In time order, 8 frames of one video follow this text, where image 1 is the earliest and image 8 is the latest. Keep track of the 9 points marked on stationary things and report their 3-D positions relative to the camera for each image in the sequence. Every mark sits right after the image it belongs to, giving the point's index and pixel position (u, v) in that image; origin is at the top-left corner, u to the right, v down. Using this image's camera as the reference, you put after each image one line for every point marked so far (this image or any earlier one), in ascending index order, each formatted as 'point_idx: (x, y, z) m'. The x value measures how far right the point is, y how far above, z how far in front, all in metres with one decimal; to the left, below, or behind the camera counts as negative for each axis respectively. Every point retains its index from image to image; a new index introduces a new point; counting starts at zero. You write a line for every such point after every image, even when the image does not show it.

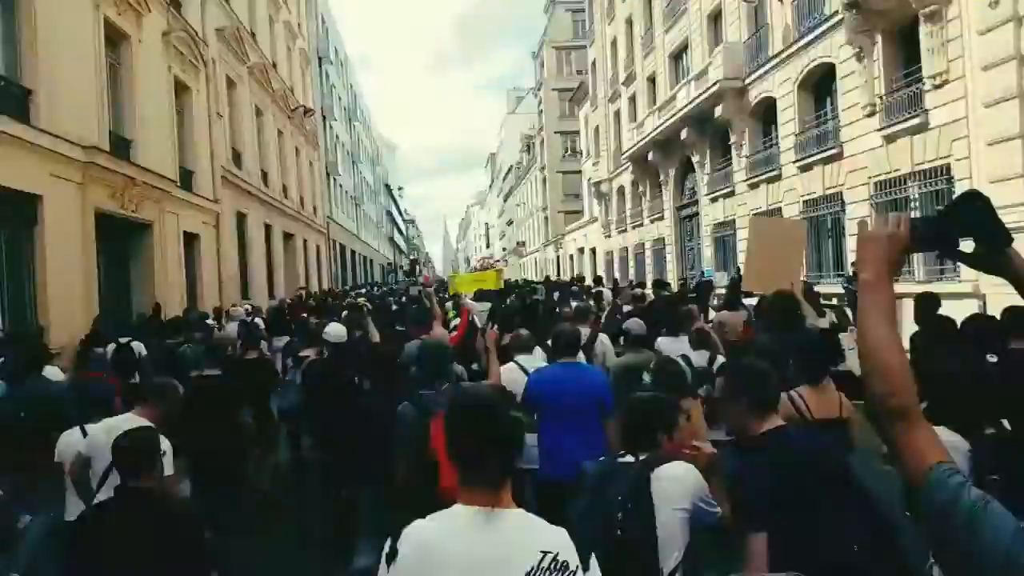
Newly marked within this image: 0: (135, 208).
0: (-6.1, +1.3, +13.6) m
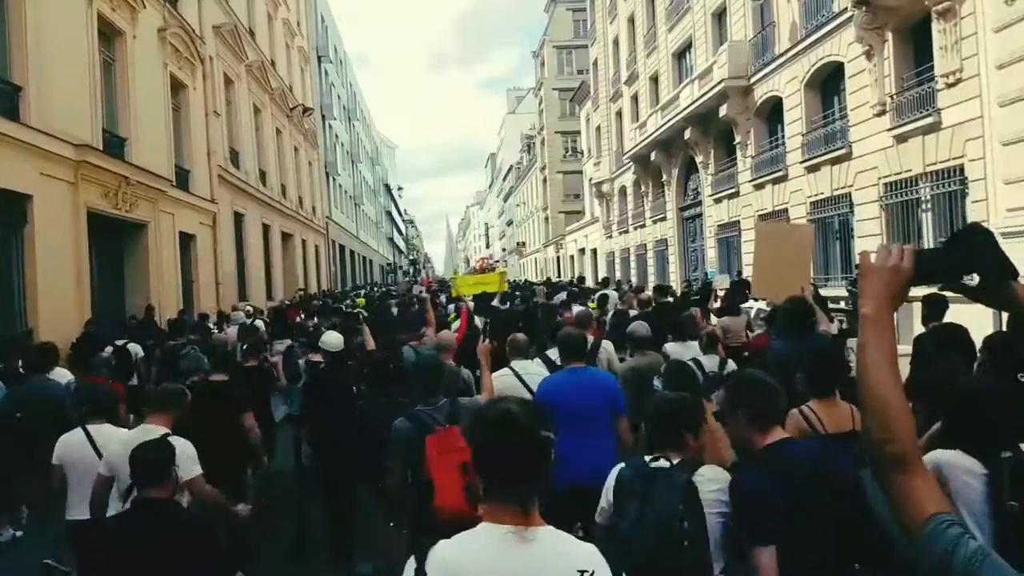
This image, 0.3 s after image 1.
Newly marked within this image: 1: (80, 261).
0: (-6.1, +1.3, +13.3) m
1: (-6.0, +0.4, +11.6) m
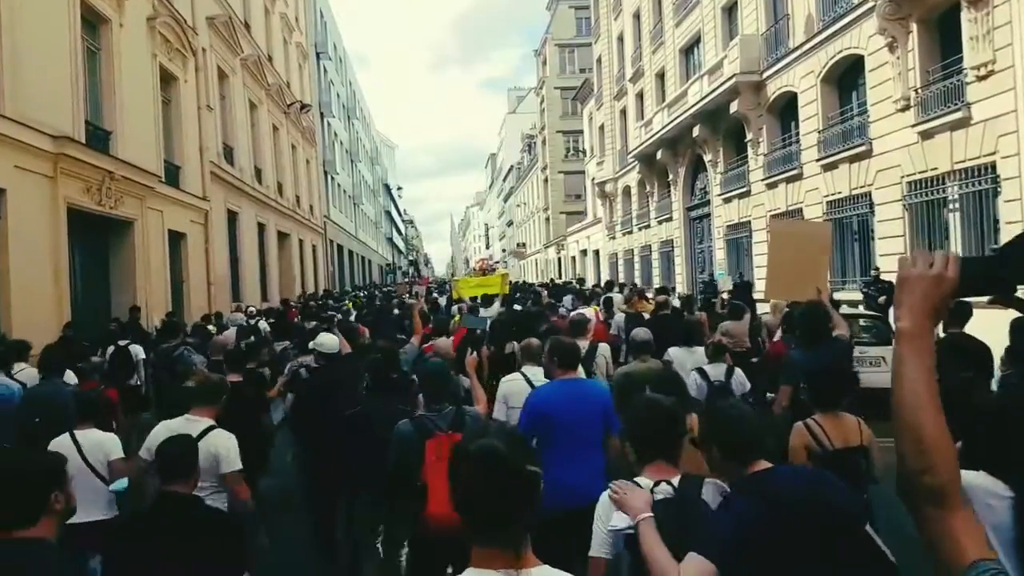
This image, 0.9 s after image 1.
0: (-6.0, +1.3, +12.6) m
1: (-5.9, +0.4, +10.9) m
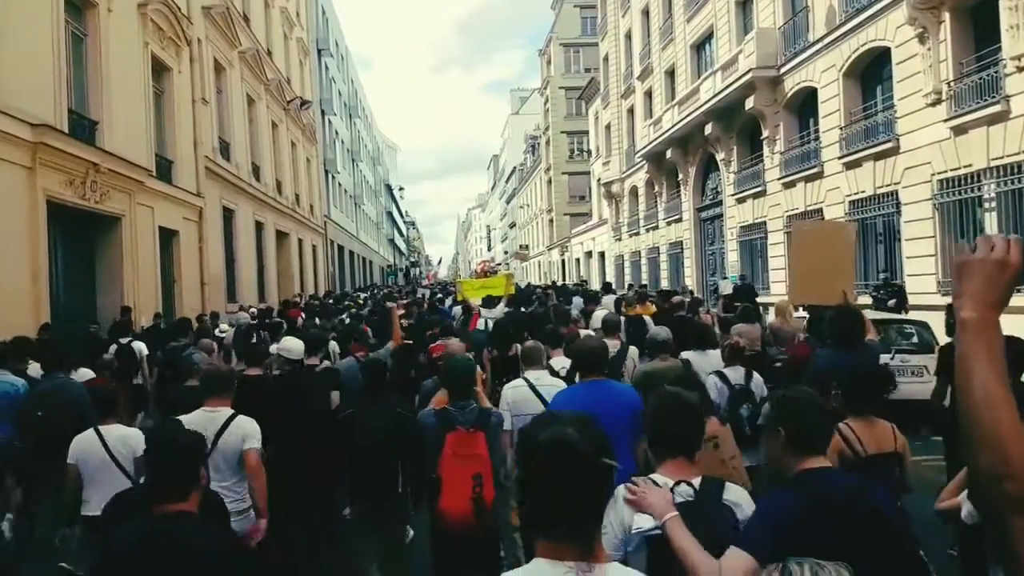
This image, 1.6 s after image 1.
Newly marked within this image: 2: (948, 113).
0: (-5.9, +1.3, +11.9) m
1: (-5.8, +0.4, +10.2) m
2: (+6.7, +2.7, +12.9) m
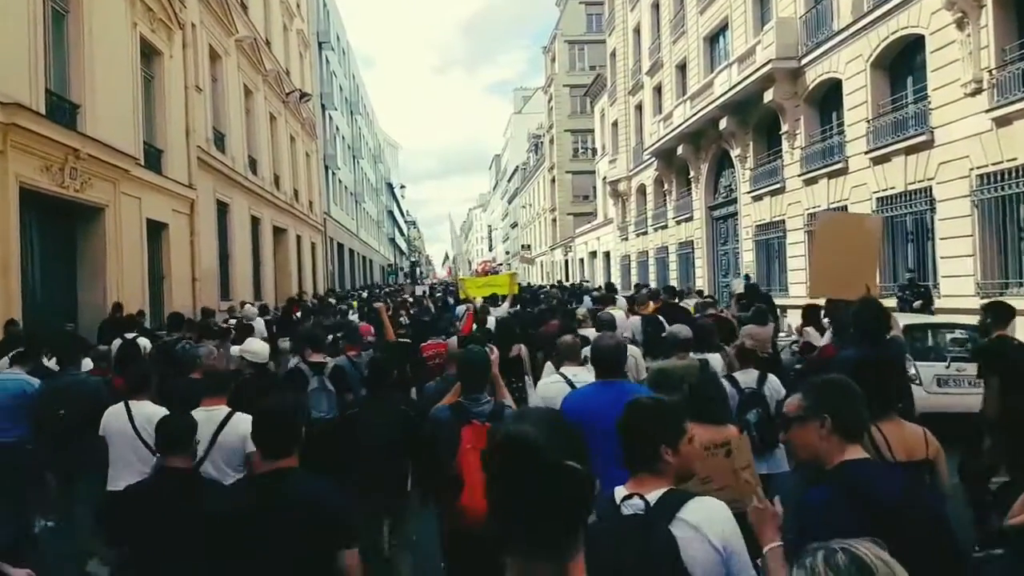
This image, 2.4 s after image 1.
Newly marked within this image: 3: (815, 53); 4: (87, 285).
0: (-5.7, +1.3, +11.0) m
1: (-5.7, +0.5, +9.4) m
2: (+6.9, +2.7, +12.1) m
3: (+6.2, +4.8, +17.1) m
4: (-6.1, 0.0, +11.9) m
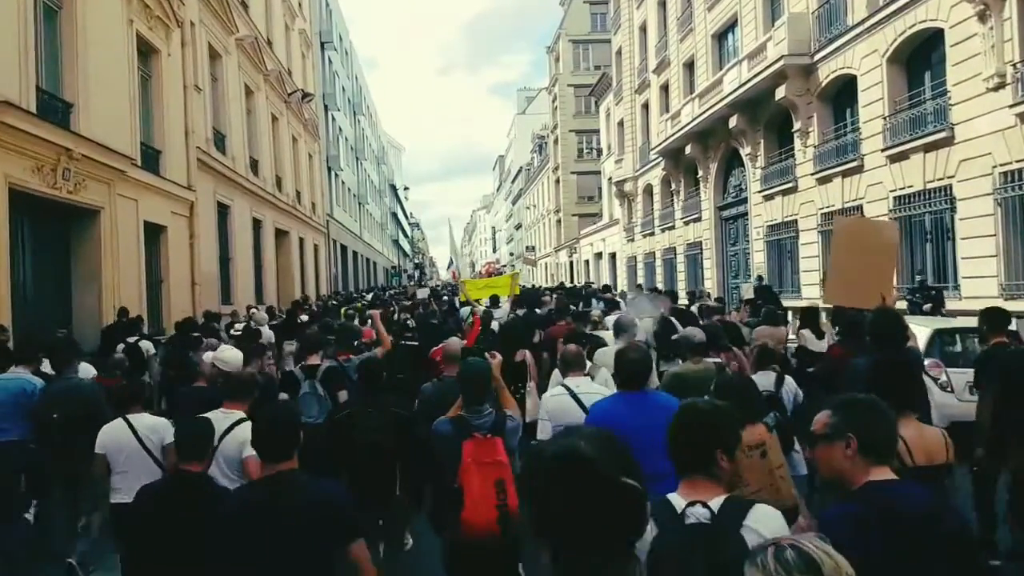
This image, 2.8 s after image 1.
0: (-5.6, +1.3, +10.7) m
1: (-5.6, +0.4, +9.0) m
2: (+7.0, +2.7, +11.7) m
3: (+6.4, +4.8, +16.7) m
4: (-6.0, 0.0, +11.6) m
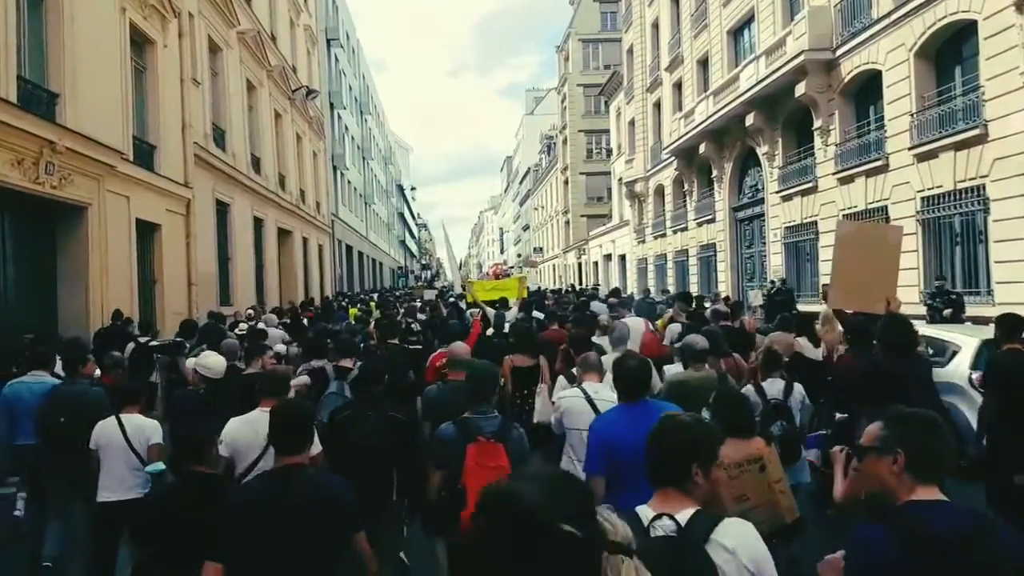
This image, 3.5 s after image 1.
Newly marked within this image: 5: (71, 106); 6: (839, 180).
0: (-5.5, +1.3, +10.1) m
1: (-5.5, +0.4, +8.4) m
2: (+7.2, +2.6, +11.0) m
3: (+6.5, +4.7, +16.0) m
4: (-5.9, 0.0, +11.0) m
5: (-5.6, +2.3, +10.7) m
6: (+6.5, +2.2, +16.7) m
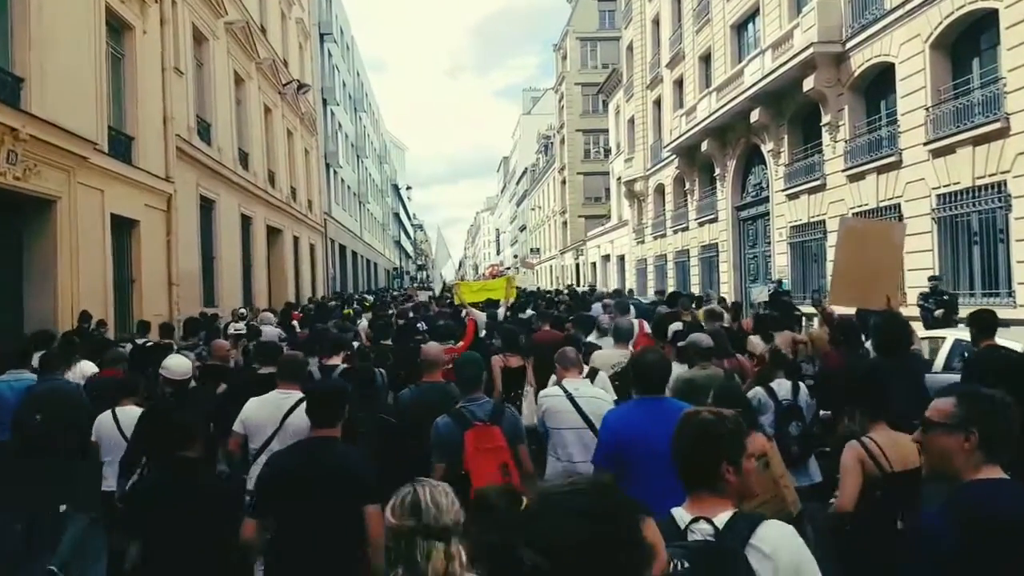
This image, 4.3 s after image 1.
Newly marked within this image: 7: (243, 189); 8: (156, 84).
0: (-5.5, +1.3, +9.4) m
1: (-5.5, +0.4, +7.8) m
2: (+7.1, +2.6, +10.4) m
3: (+6.5, +4.7, +15.4) m
4: (-5.9, 0.0, +10.3) m
5: (-5.7, +2.3, +10.0) m
6: (+6.5, +2.1, +16.1) m
7: (-6.3, +2.3, +19.5) m
8: (-6.0, +3.4, +13.9) m
